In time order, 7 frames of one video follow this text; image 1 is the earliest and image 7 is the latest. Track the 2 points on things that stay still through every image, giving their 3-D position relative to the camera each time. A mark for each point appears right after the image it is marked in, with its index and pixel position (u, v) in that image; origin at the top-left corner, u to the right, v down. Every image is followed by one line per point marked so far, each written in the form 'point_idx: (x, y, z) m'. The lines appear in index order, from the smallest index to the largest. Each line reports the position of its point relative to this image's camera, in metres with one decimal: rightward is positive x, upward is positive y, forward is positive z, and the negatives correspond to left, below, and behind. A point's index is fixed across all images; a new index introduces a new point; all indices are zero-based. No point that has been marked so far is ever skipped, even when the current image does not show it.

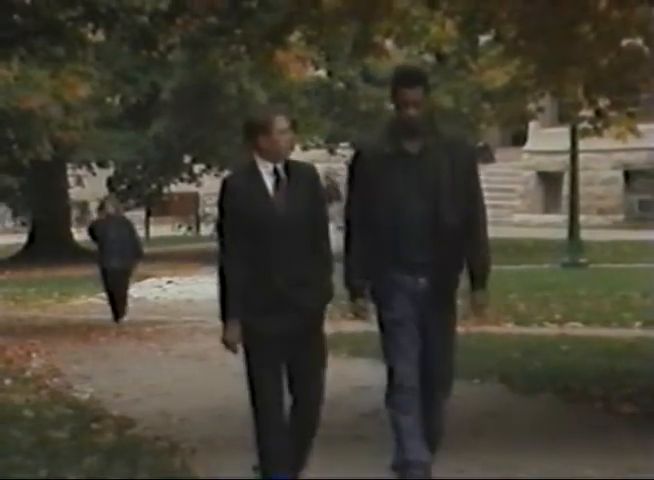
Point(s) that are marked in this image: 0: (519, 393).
0: (+1.4, -1.1, +11.1) m
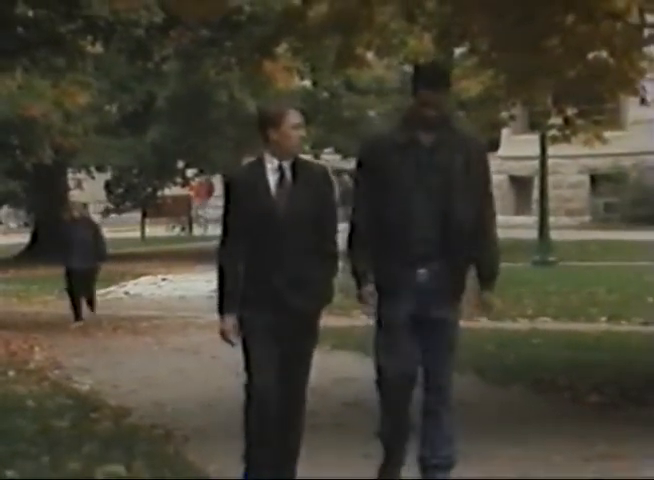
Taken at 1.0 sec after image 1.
0: (+1.3, -1.1, +11.7) m
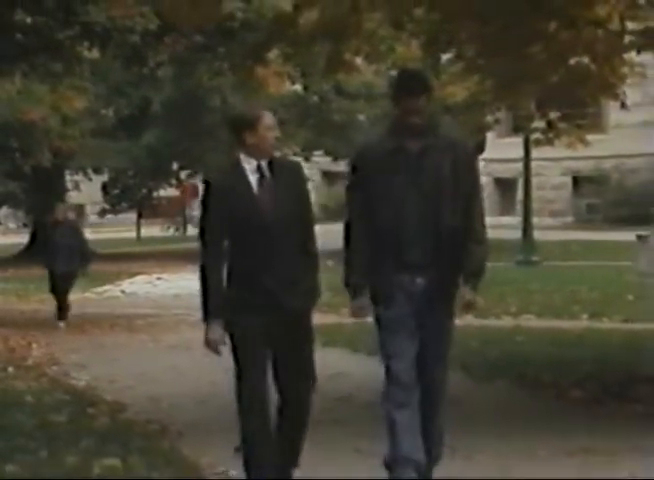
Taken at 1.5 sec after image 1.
0: (+1.2, -1.1, +12.1) m
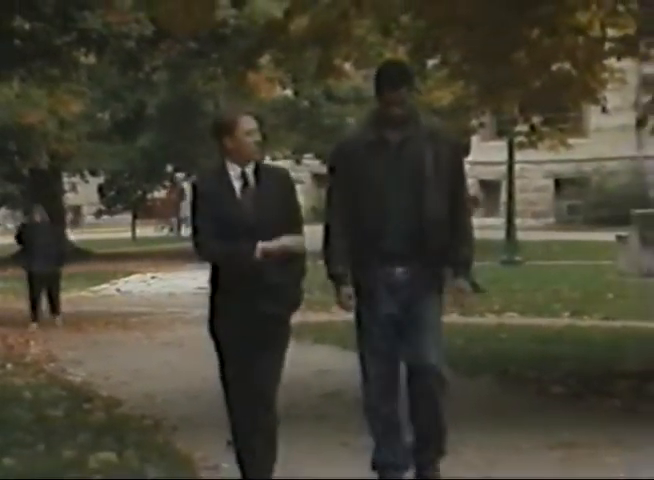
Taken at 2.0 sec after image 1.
0: (+1.1, -1.1, +12.4) m
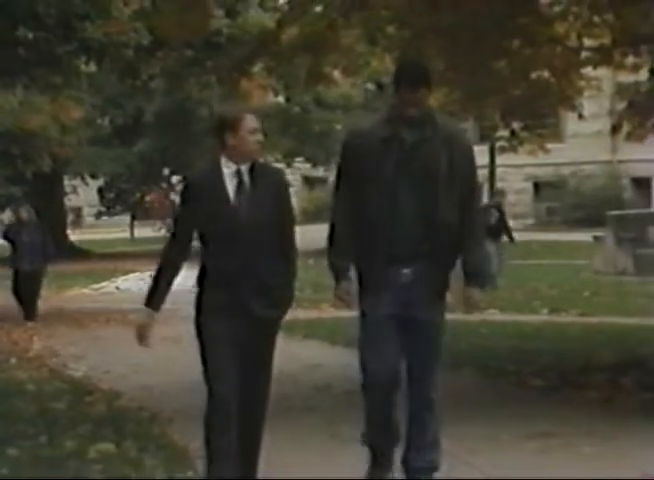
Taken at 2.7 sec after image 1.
0: (+1.0, -1.1, +13.0) m
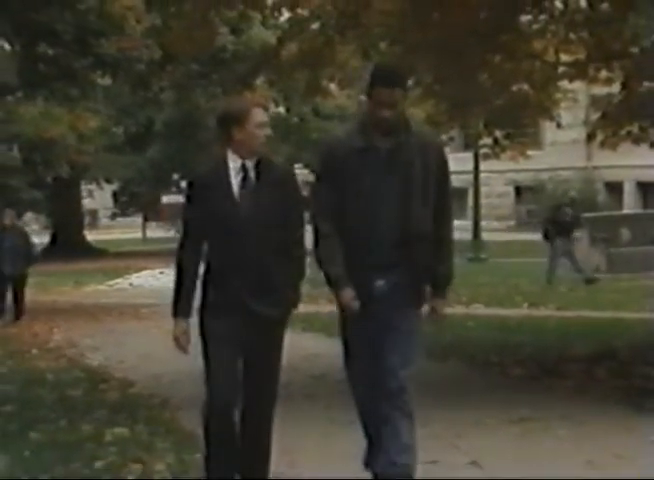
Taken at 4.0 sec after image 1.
0: (+1.0, -1.1, +14.0) m
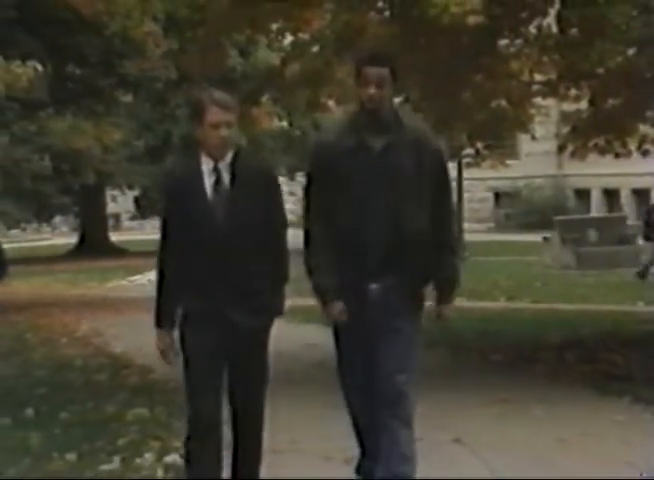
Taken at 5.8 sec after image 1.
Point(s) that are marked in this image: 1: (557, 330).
0: (+1.0, -1.1, +15.5) m
1: (+2.5, -0.9, +16.3) m
